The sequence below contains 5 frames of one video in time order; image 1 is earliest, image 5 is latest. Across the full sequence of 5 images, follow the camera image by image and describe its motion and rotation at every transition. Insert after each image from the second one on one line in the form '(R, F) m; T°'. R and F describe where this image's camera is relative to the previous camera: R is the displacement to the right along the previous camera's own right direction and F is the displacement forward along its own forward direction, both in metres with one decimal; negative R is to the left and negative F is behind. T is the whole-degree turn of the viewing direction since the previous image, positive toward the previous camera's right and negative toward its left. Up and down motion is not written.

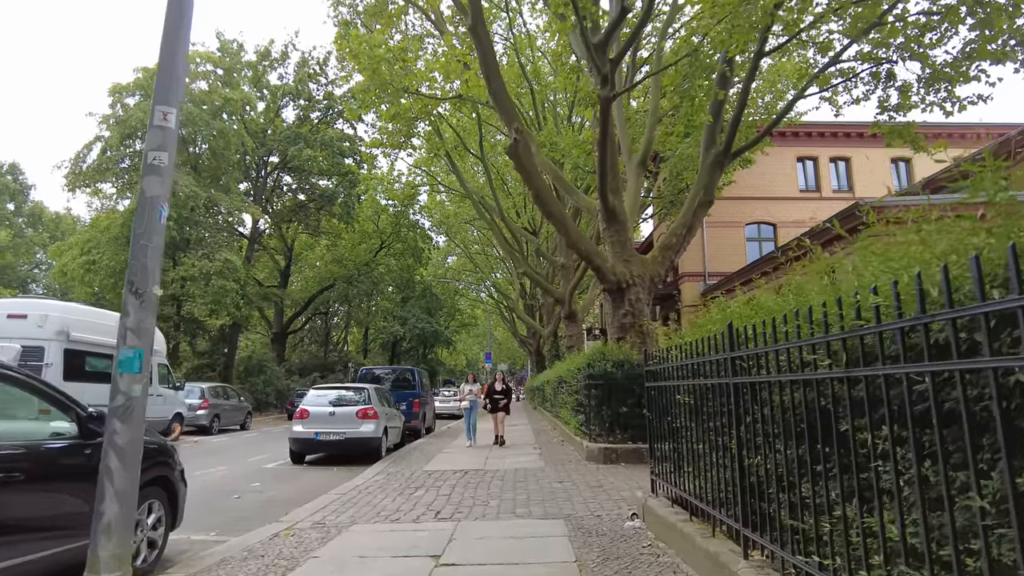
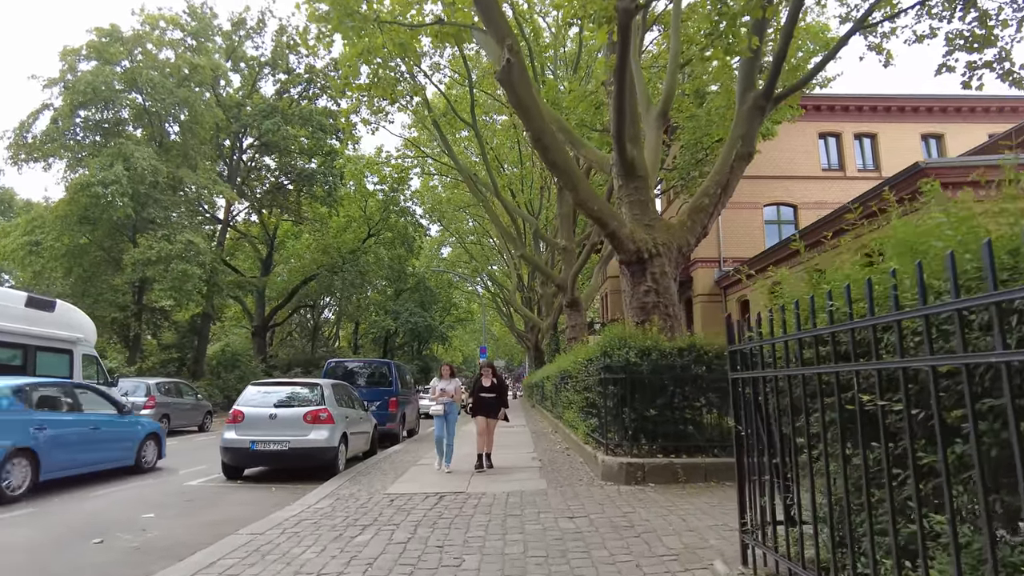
(+0.1, +2.4) m; 0°
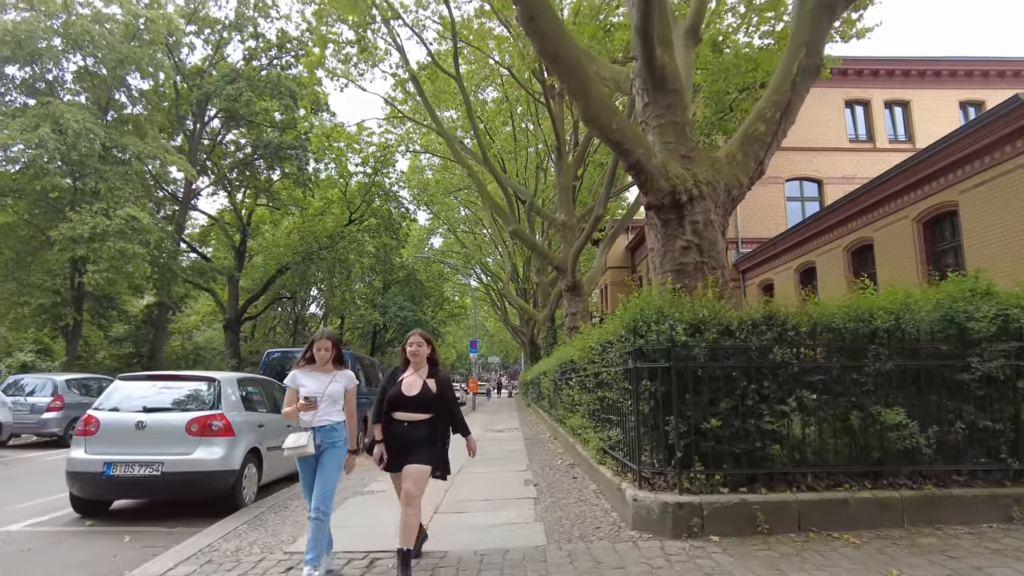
(+0.1, +2.8) m; 0°
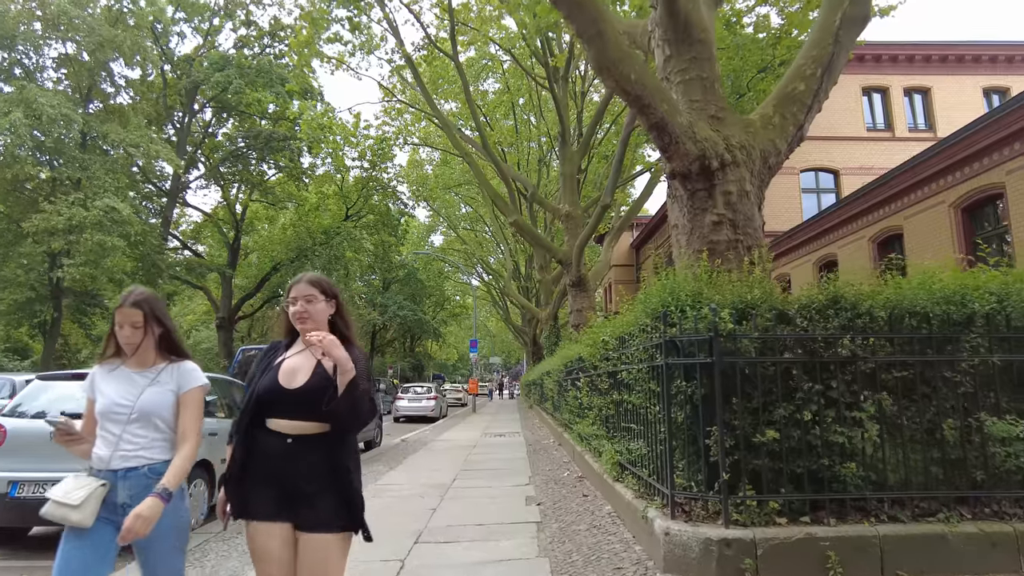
(0.0, +1.1) m; 0°
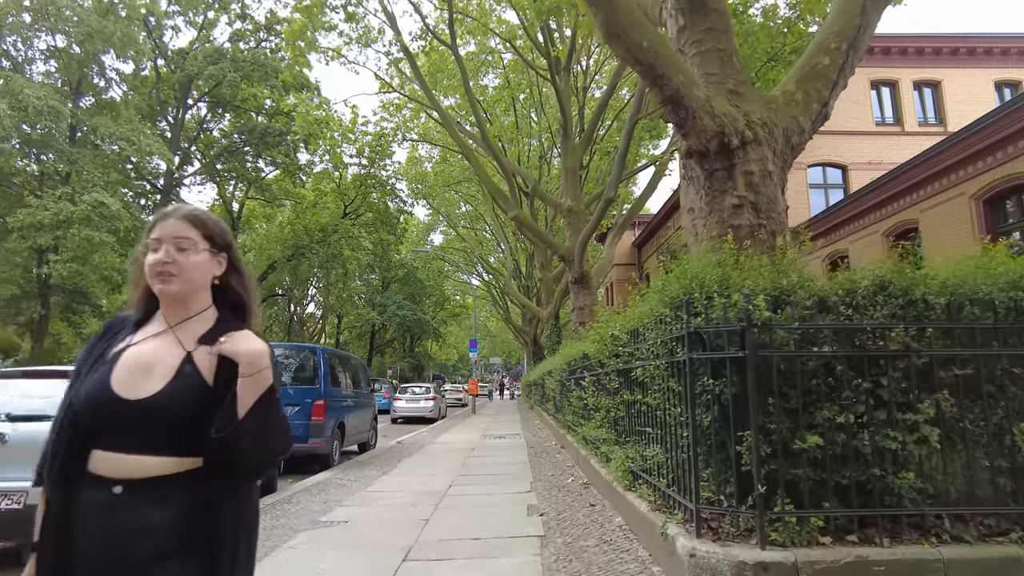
(0.0, +0.5) m; 0°
